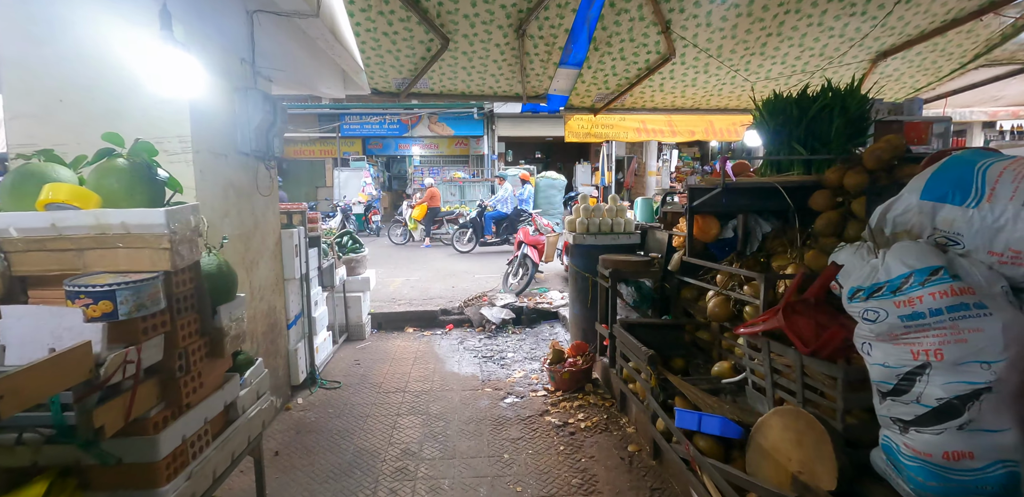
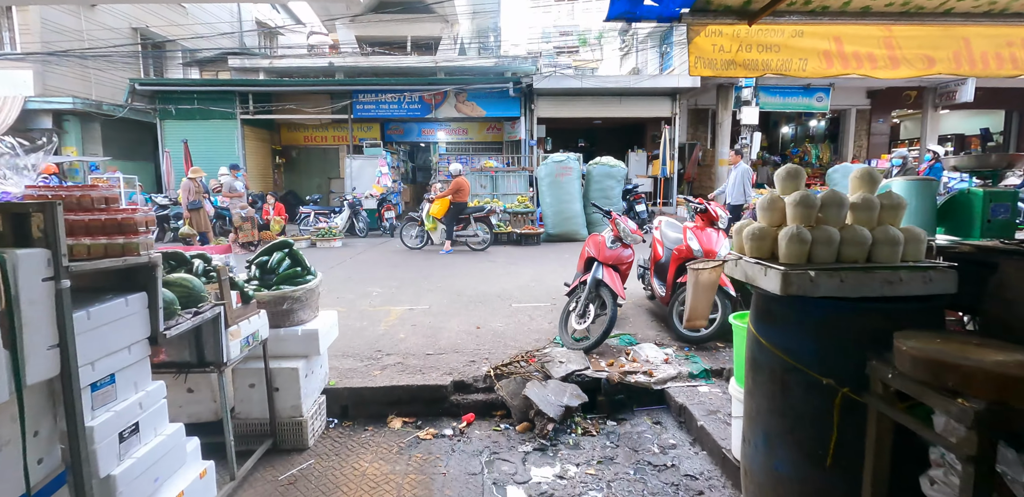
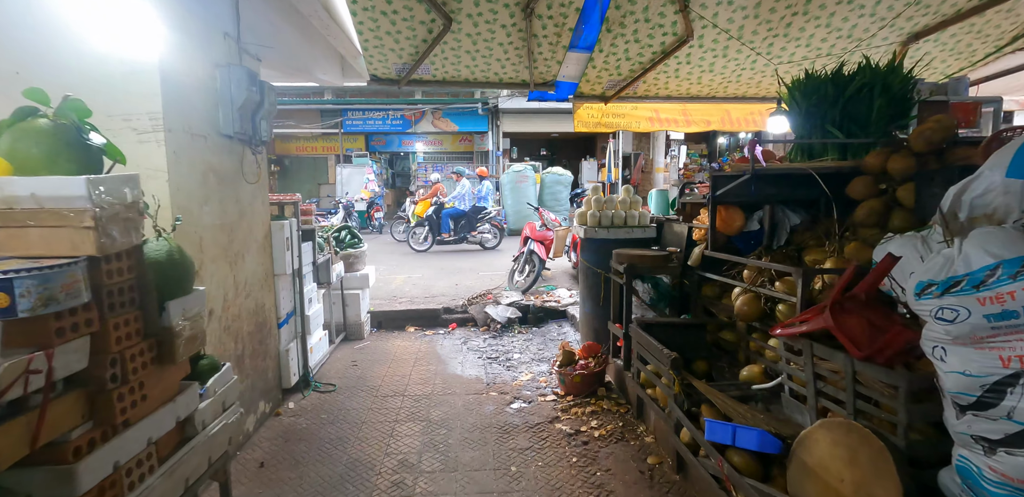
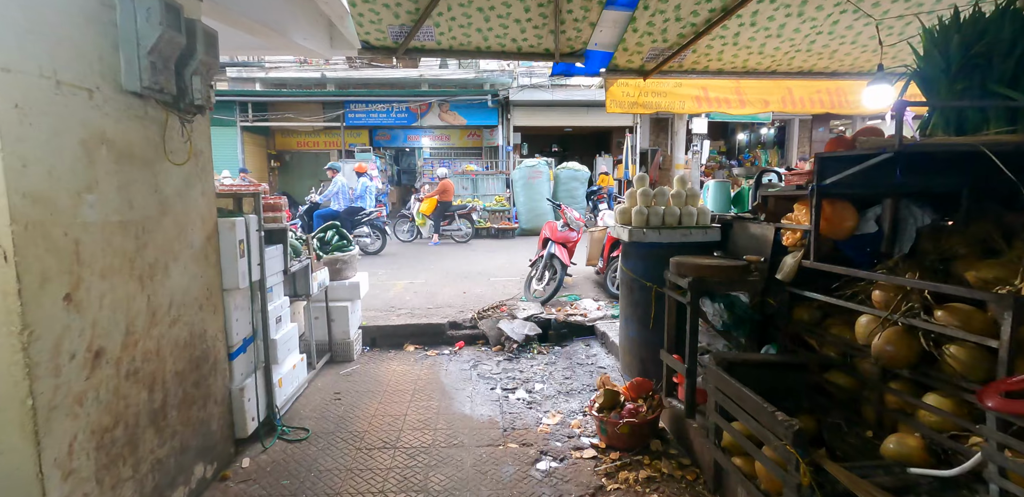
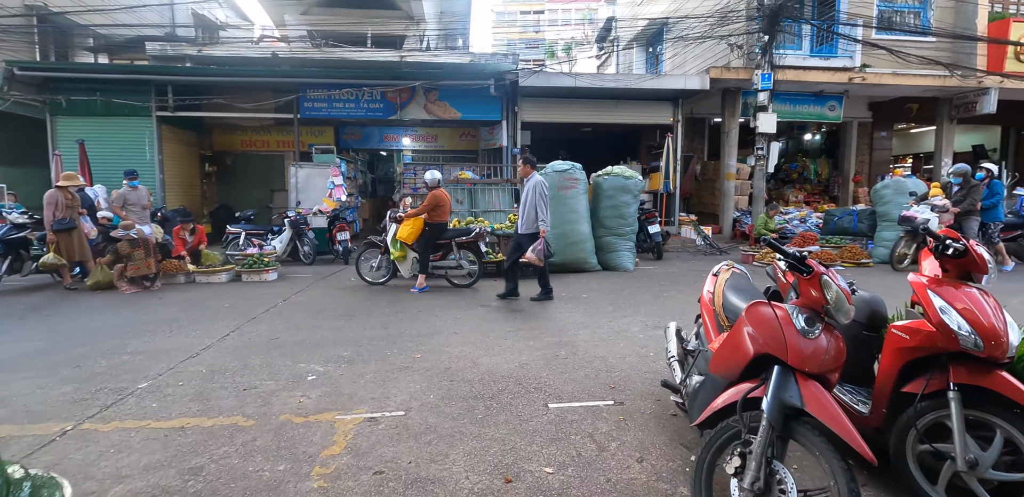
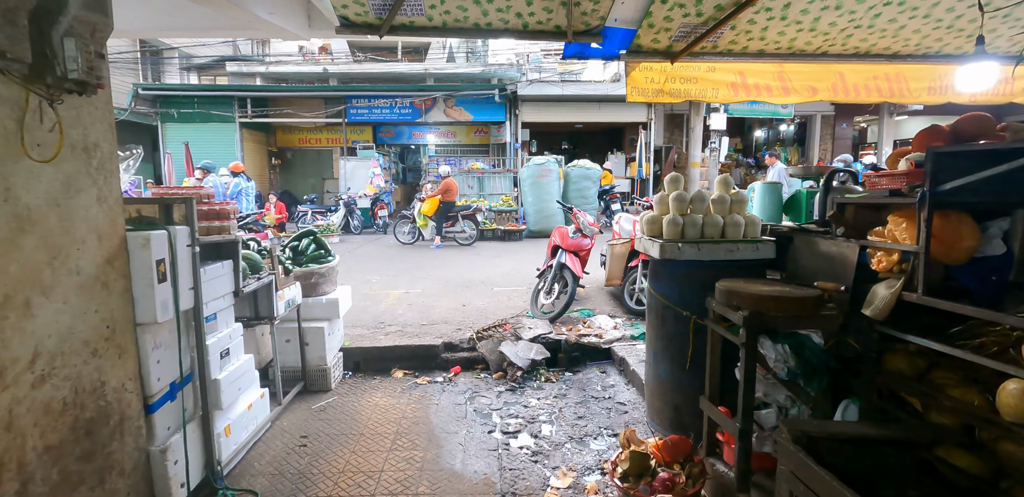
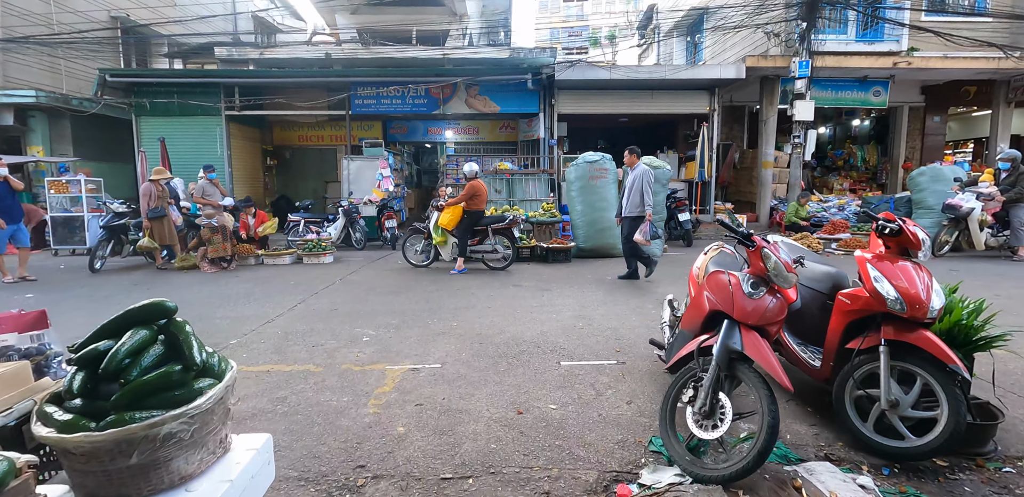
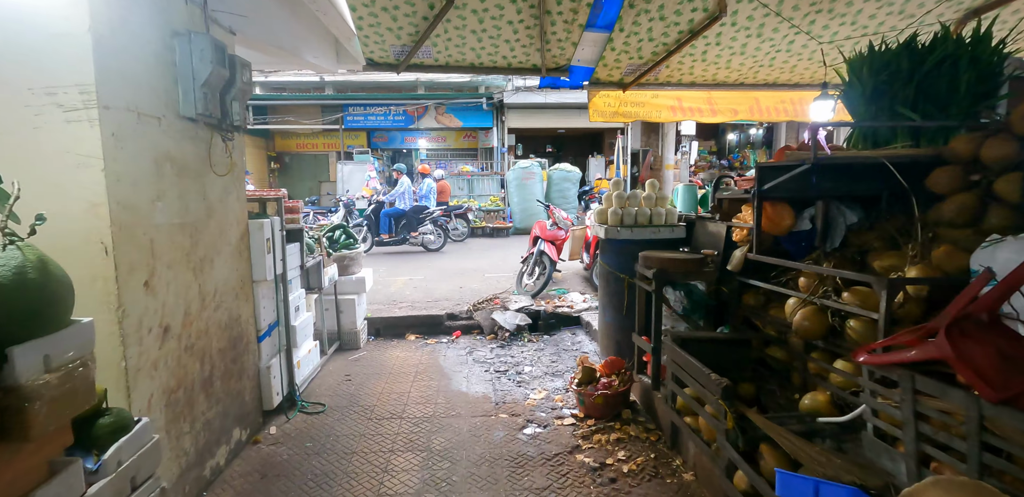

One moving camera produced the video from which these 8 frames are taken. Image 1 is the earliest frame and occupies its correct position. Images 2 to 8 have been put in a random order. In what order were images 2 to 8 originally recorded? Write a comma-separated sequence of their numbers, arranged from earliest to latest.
3, 8, 4, 6, 2, 7, 5
